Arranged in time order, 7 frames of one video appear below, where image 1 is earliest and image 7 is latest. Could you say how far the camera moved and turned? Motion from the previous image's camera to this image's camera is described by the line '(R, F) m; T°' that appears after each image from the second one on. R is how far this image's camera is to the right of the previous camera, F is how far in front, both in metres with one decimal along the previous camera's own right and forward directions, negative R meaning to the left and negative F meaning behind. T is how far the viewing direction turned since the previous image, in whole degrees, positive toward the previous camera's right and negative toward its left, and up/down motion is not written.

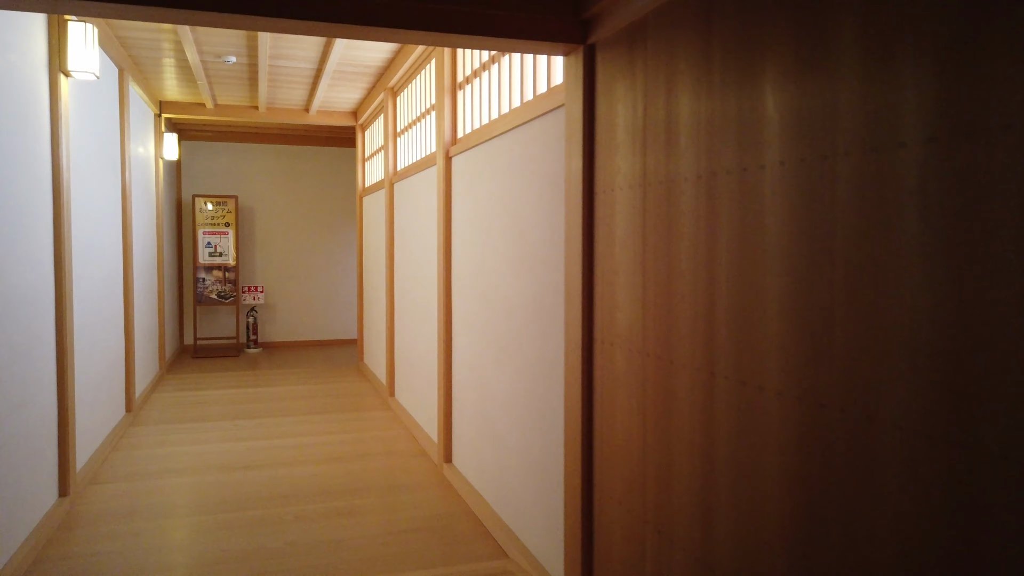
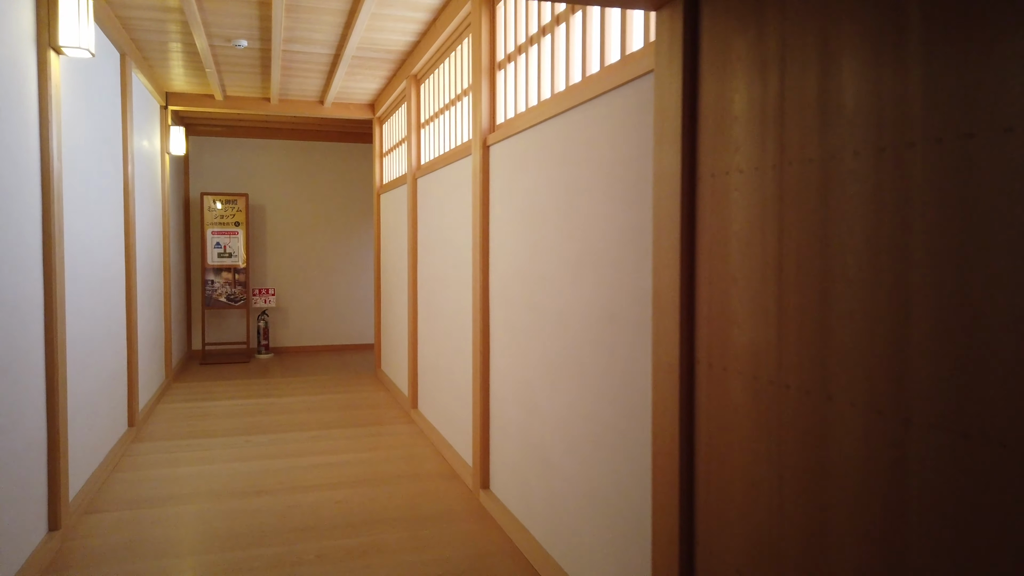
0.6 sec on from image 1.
(-0.2, +0.4) m; -1°
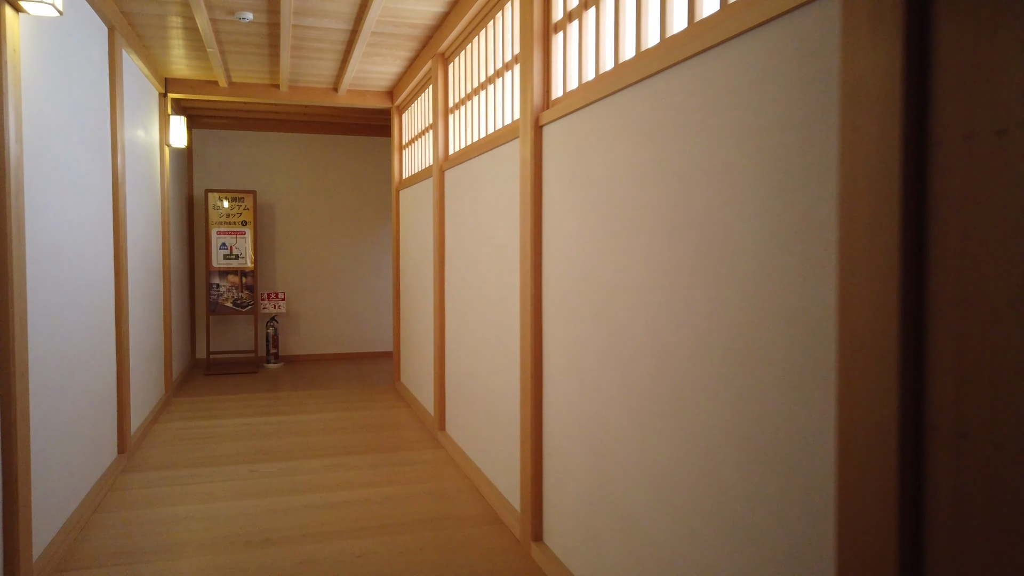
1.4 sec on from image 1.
(-0.2, +0.6) m; -1°
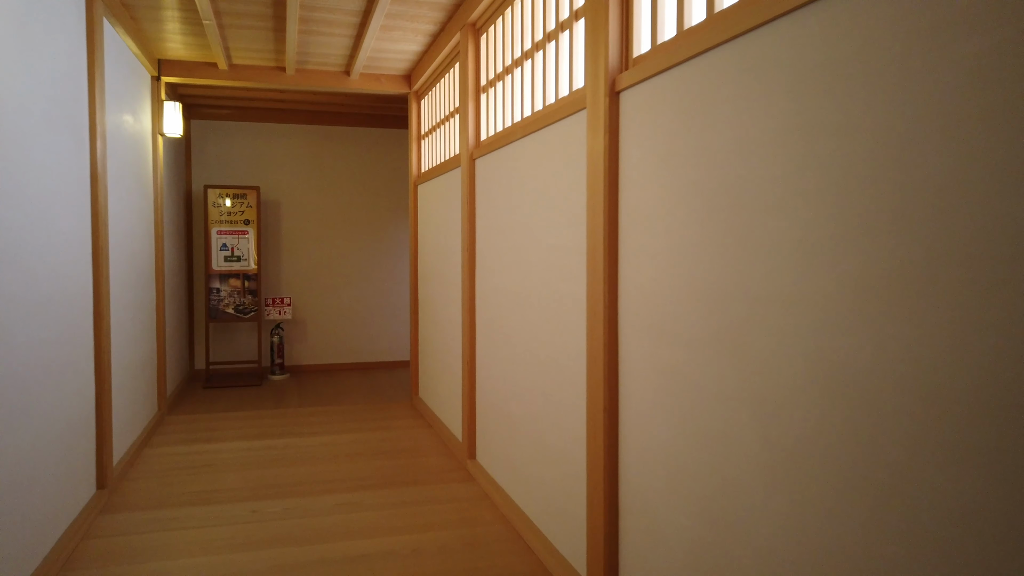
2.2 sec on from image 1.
(-0.2, +0.6) m; 0°
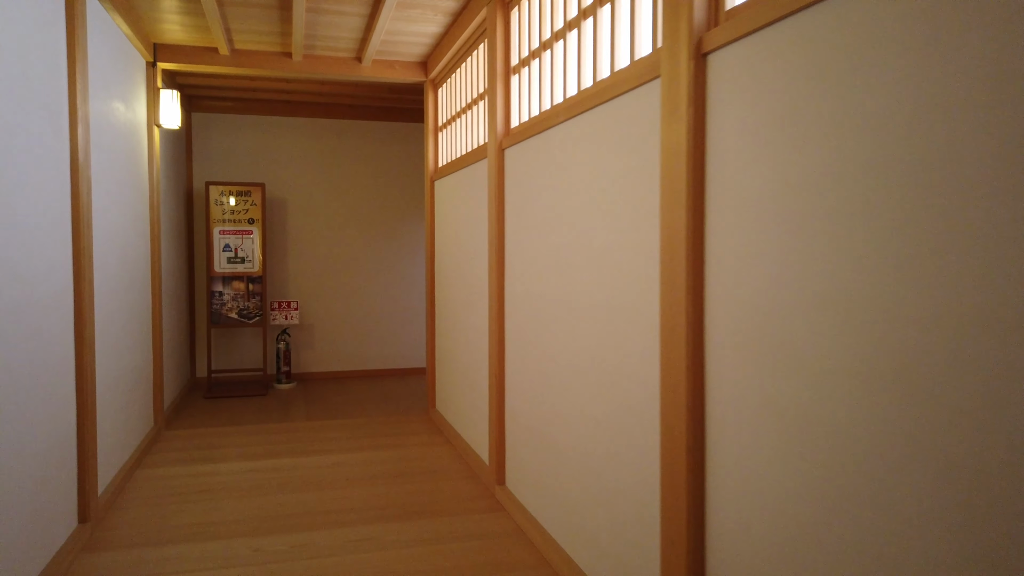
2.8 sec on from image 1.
(-0.1, +0.4) m; 0°
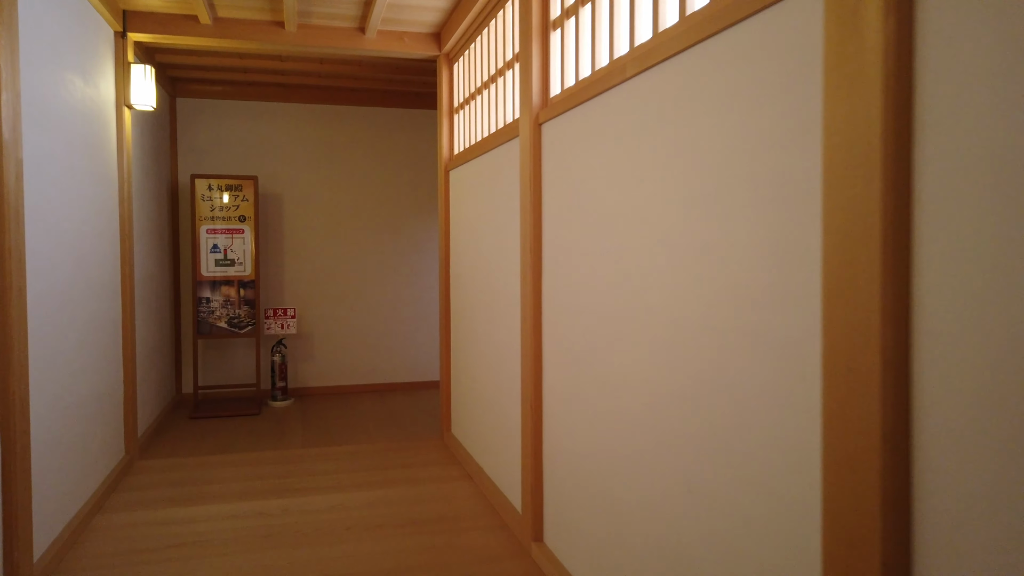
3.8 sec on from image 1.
(-0.1, +0.6) m; 0°
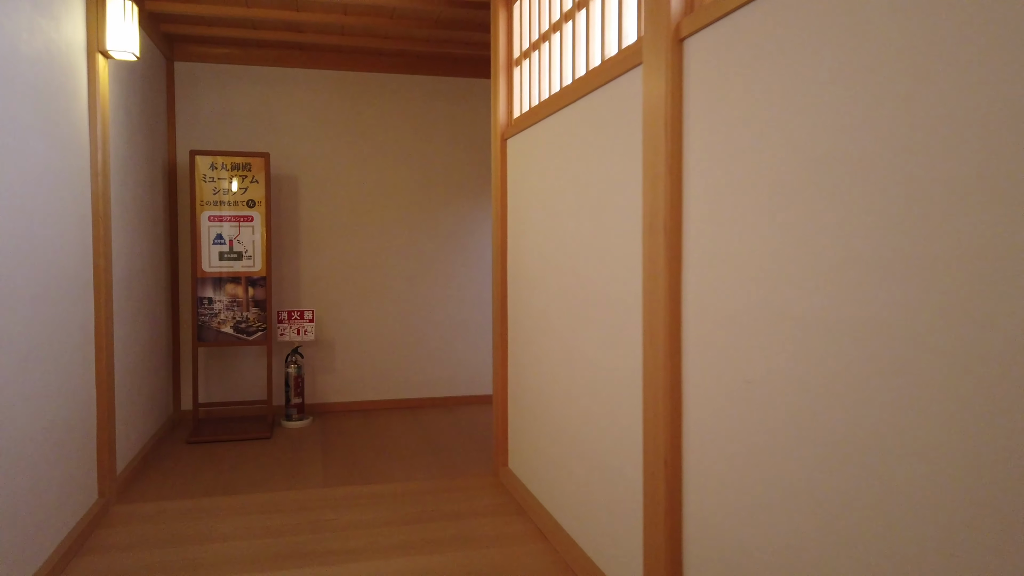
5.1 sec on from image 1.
(-0.3, +0.9) m; -1°
